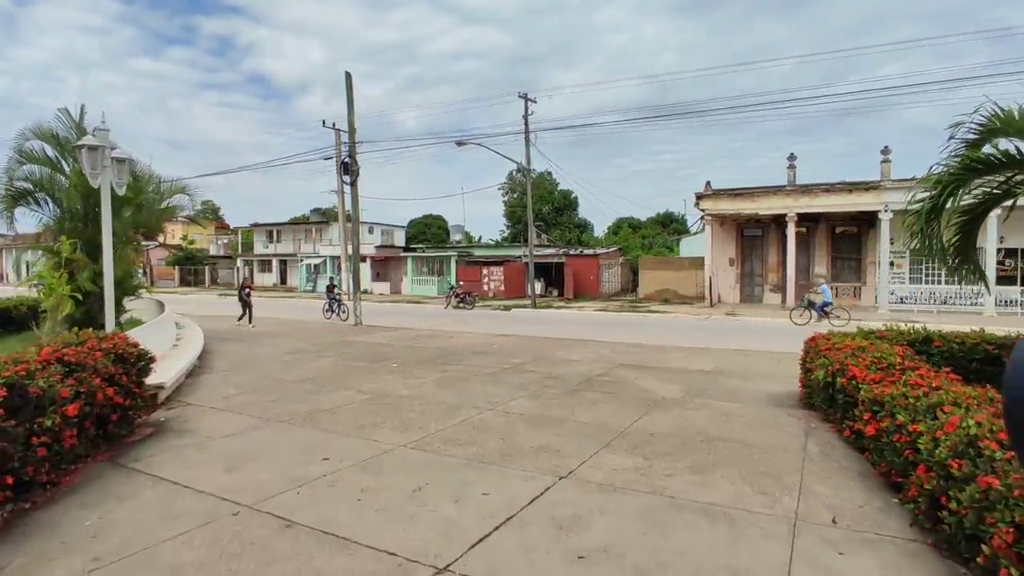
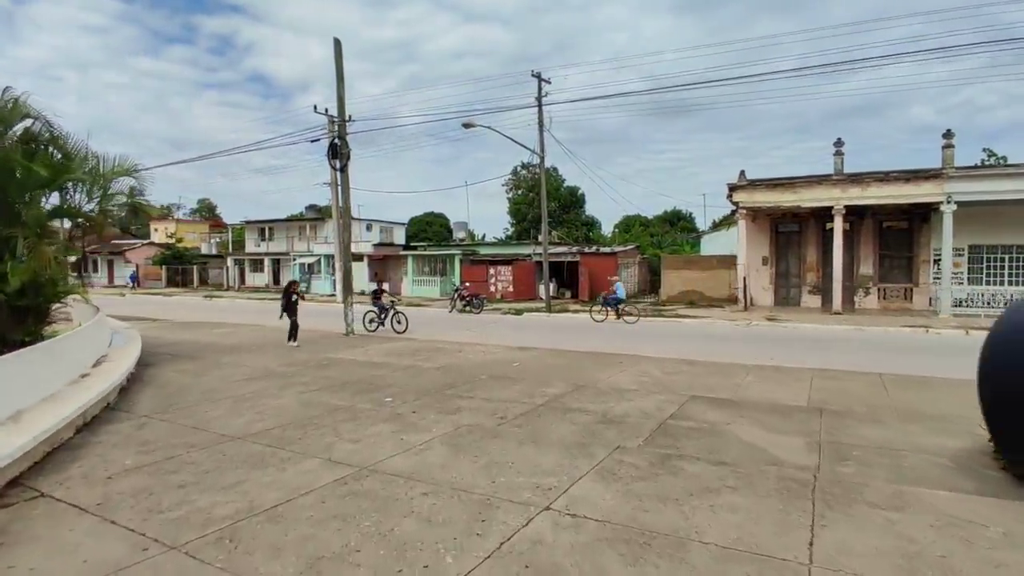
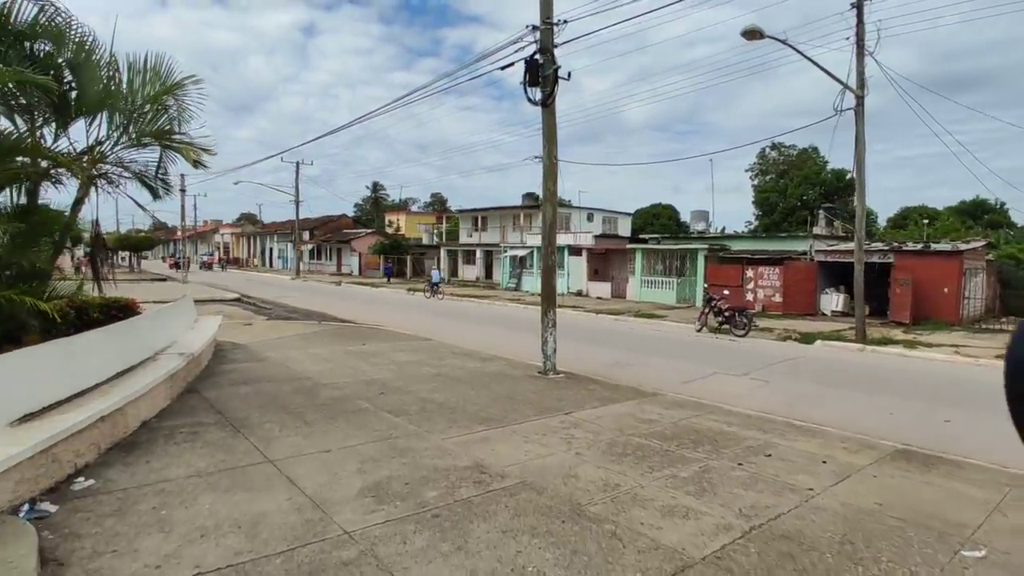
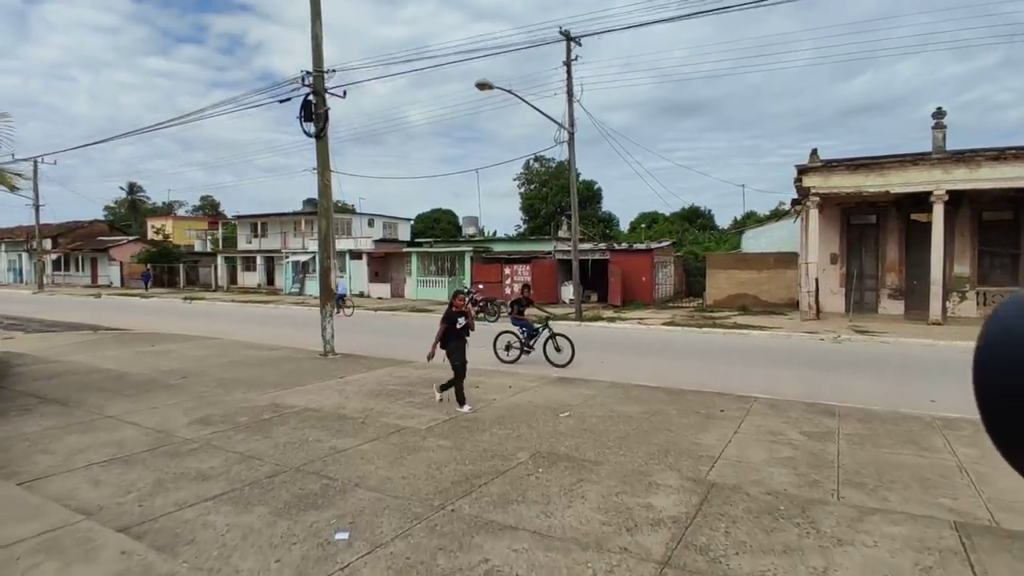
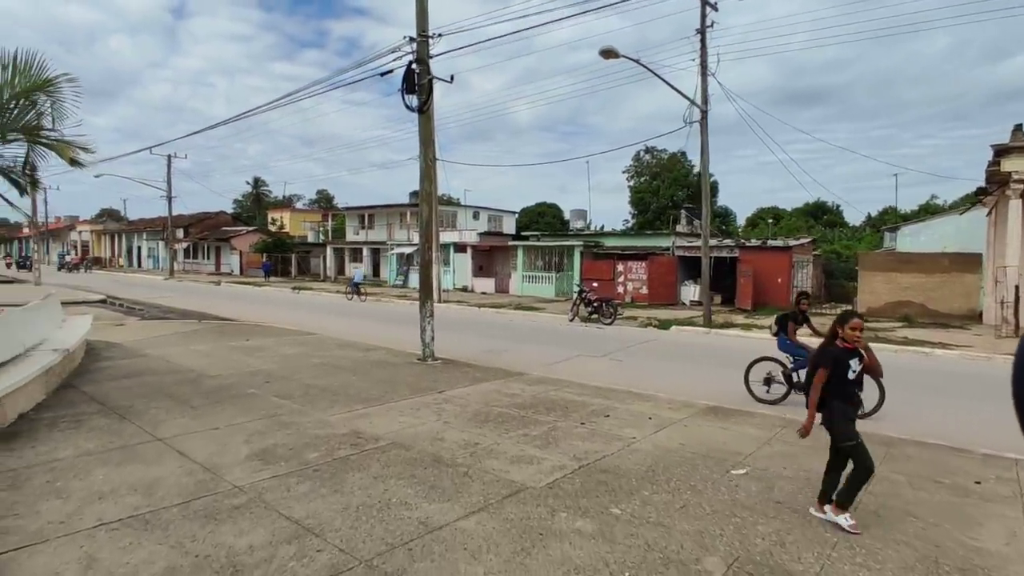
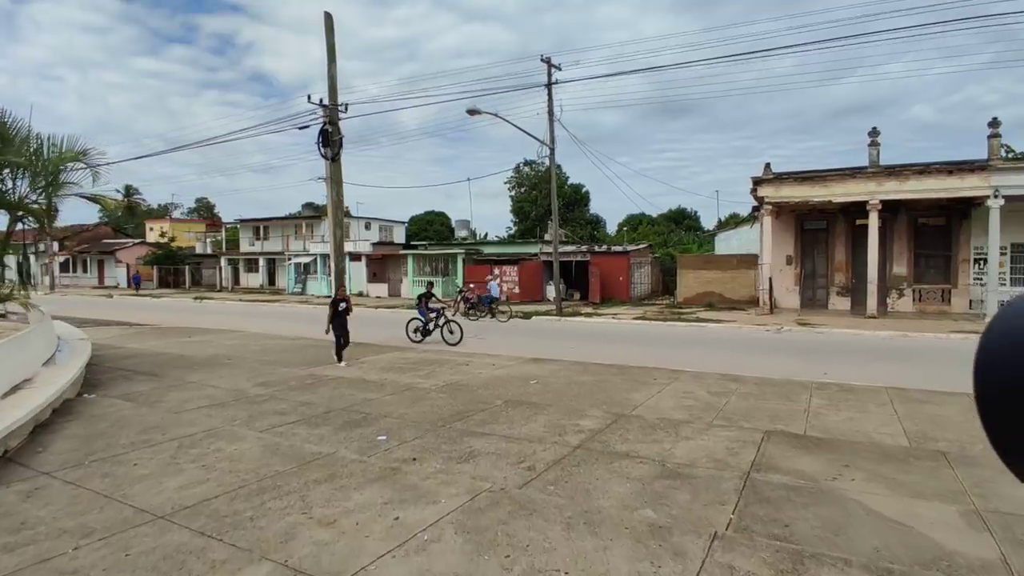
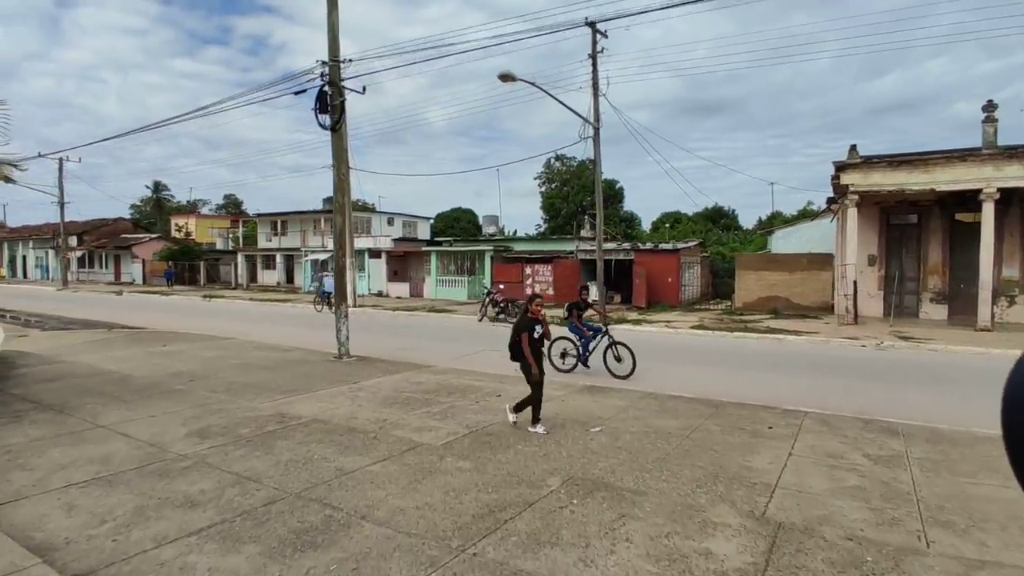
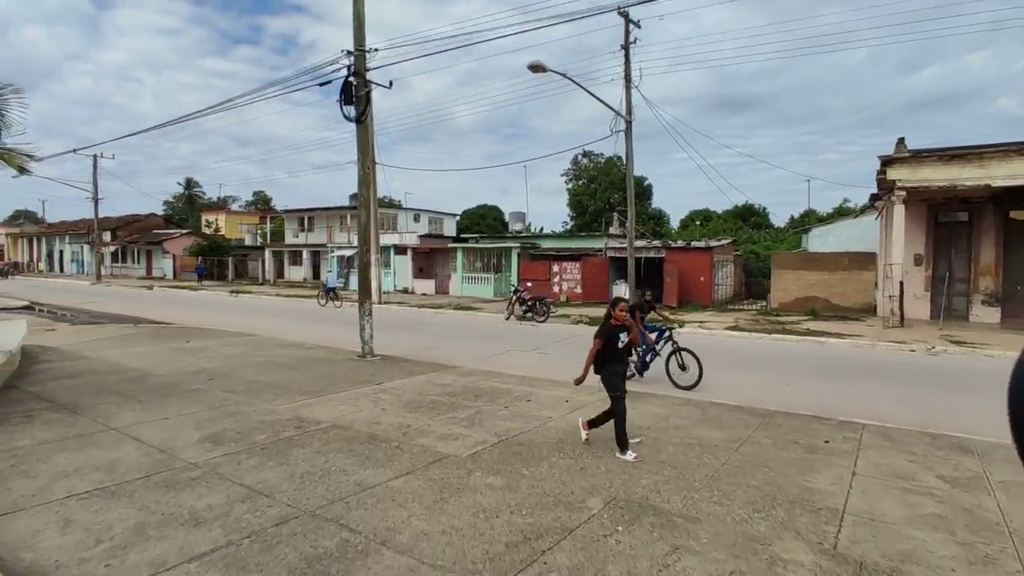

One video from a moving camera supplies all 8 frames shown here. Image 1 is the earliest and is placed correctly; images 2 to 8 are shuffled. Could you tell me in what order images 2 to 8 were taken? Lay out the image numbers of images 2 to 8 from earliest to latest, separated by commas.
2, 6, 4, 7, 8, 5, 3
